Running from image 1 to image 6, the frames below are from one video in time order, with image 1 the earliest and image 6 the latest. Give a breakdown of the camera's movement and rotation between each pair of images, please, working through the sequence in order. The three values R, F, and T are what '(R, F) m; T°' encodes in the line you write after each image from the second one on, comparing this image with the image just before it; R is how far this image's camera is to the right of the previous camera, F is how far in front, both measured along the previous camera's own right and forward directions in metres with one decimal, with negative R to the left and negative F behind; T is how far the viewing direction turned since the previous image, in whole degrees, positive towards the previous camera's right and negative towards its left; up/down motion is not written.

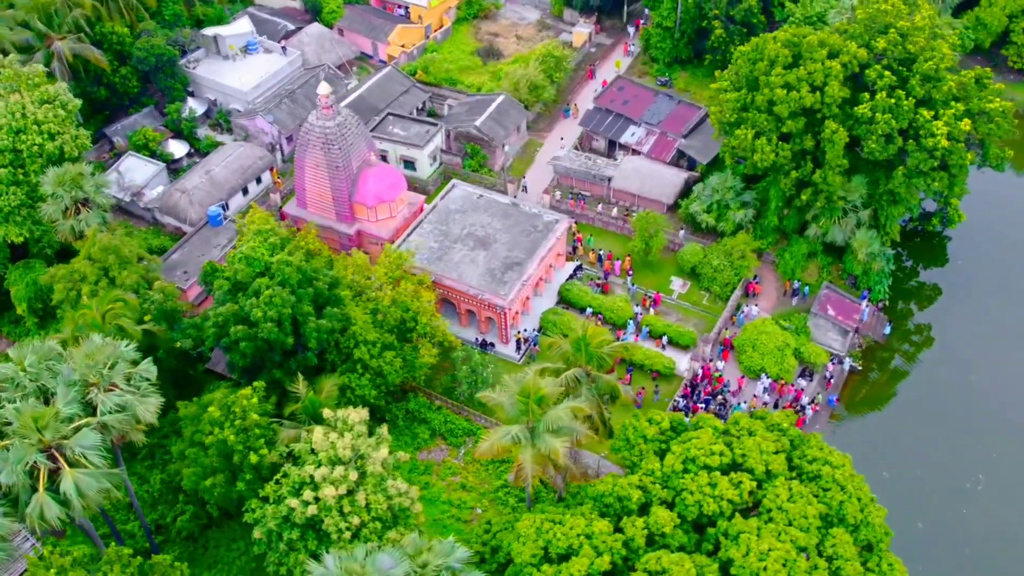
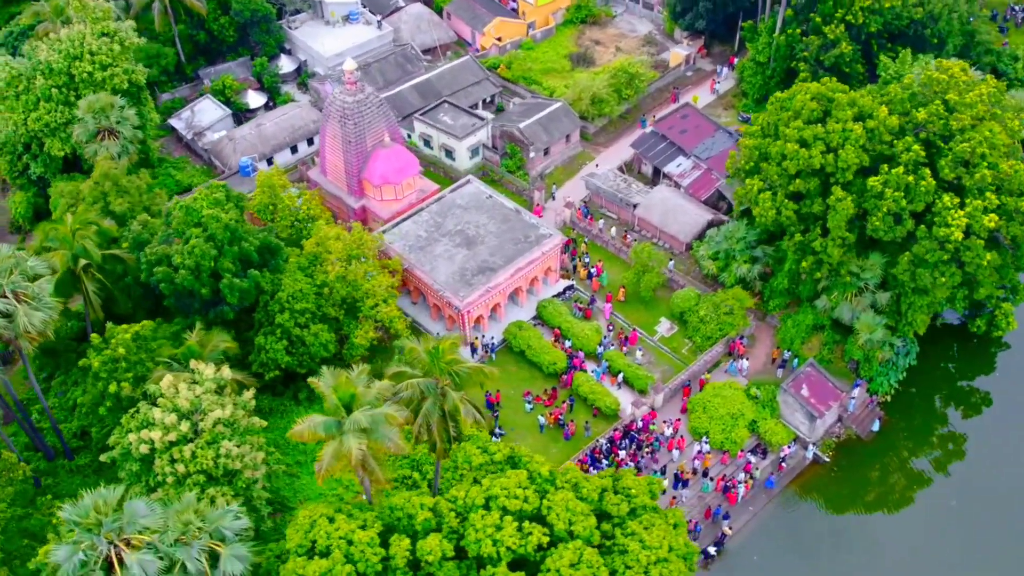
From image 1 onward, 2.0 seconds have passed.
(+13.3, +2.0) m; -13°
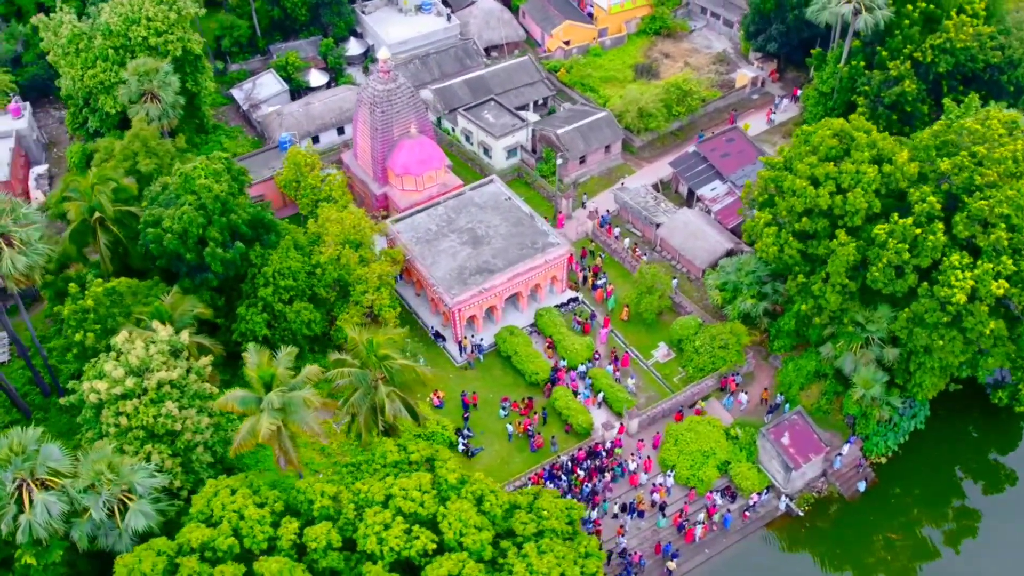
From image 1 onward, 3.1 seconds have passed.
(+7.2, +0.8) m; -8°
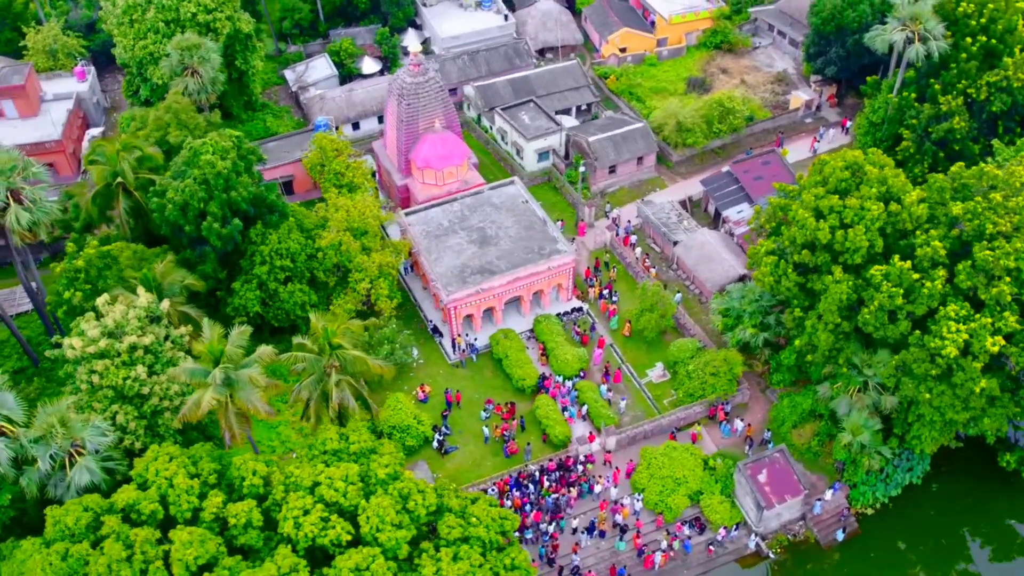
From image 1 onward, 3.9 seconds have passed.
(+5.6, +0.5) m; -6°
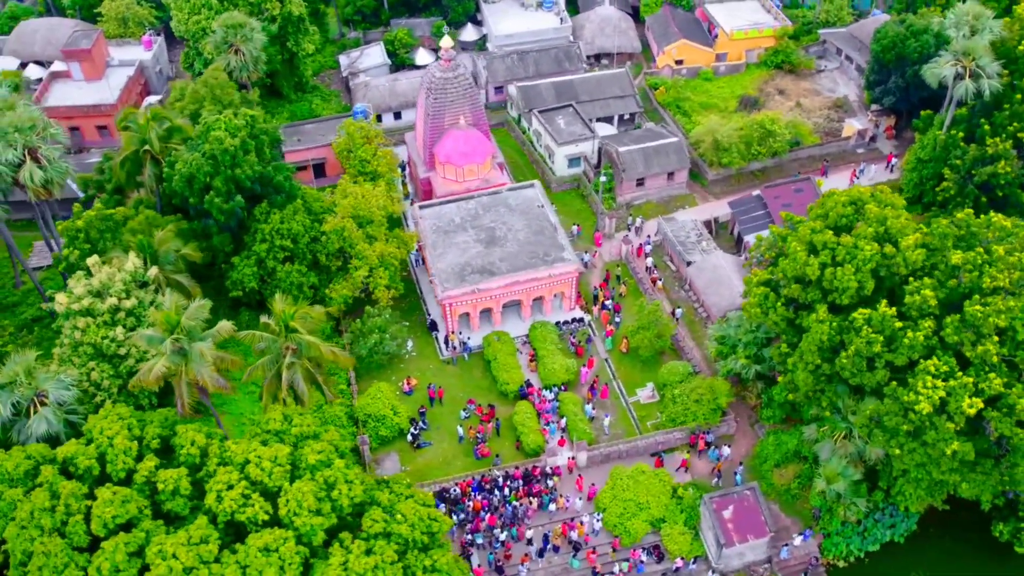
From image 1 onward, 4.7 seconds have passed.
(+5.9, +0.6) m; -6°
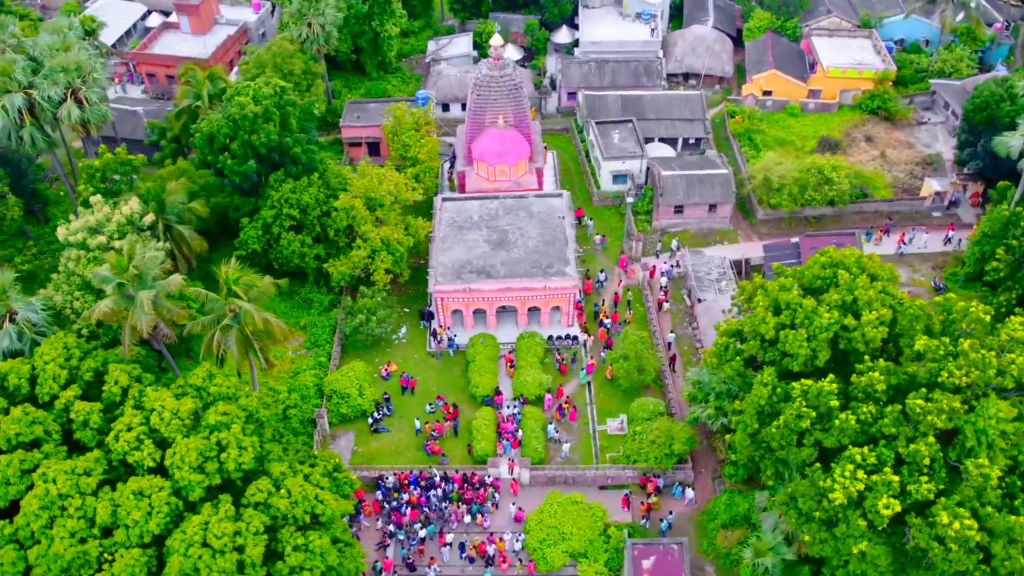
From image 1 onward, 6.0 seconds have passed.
(+9.6, +1.2) m; -10°
